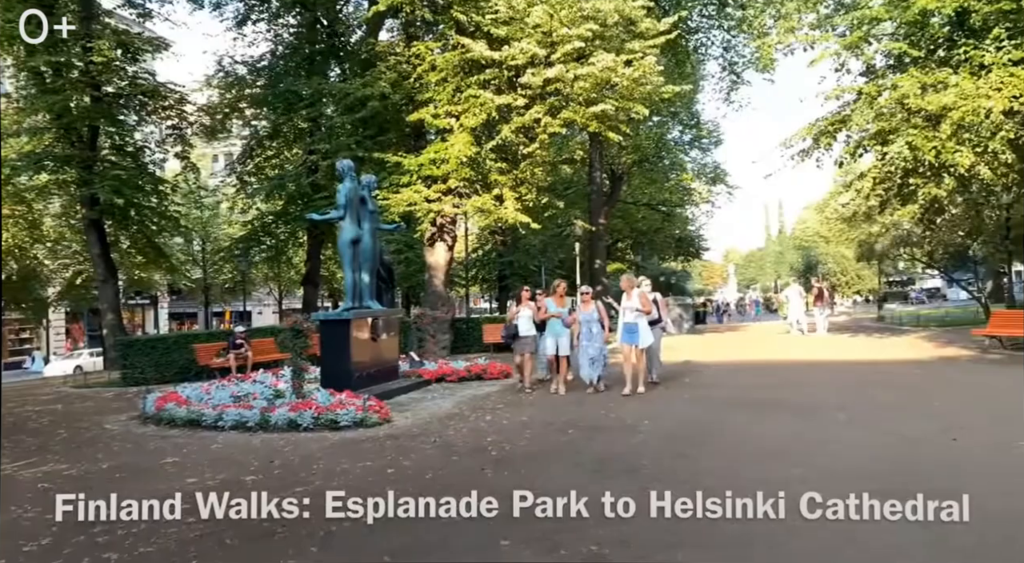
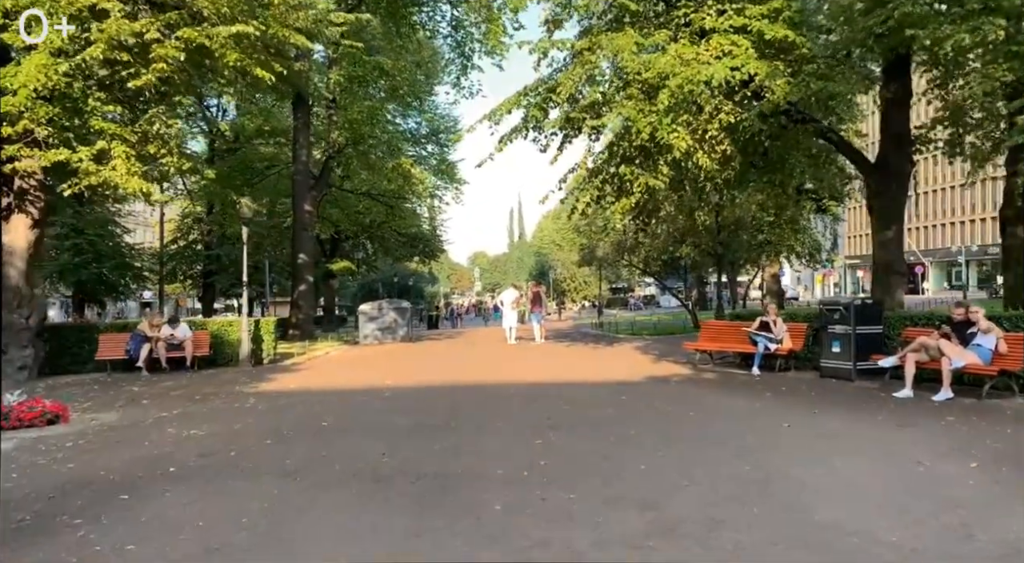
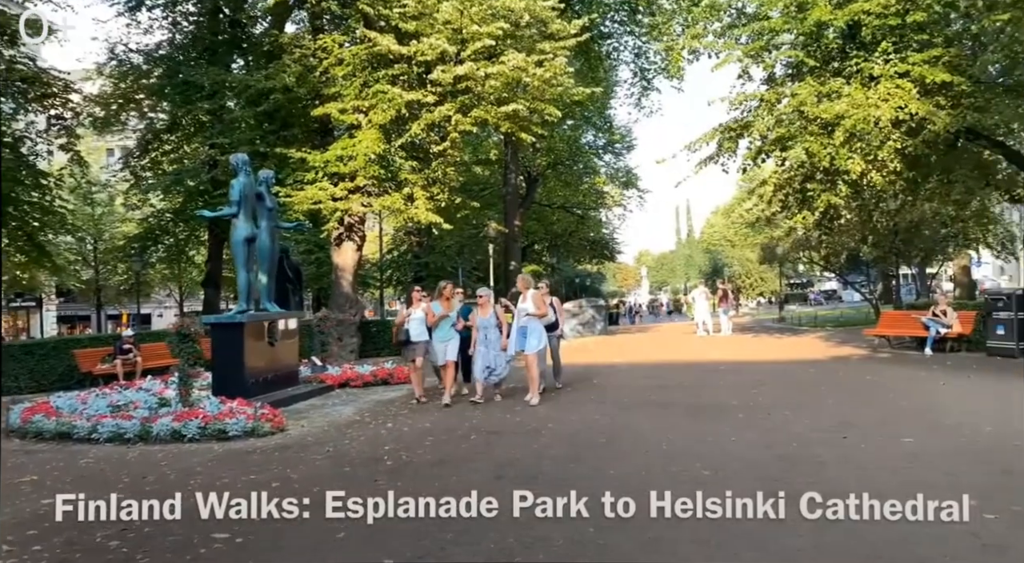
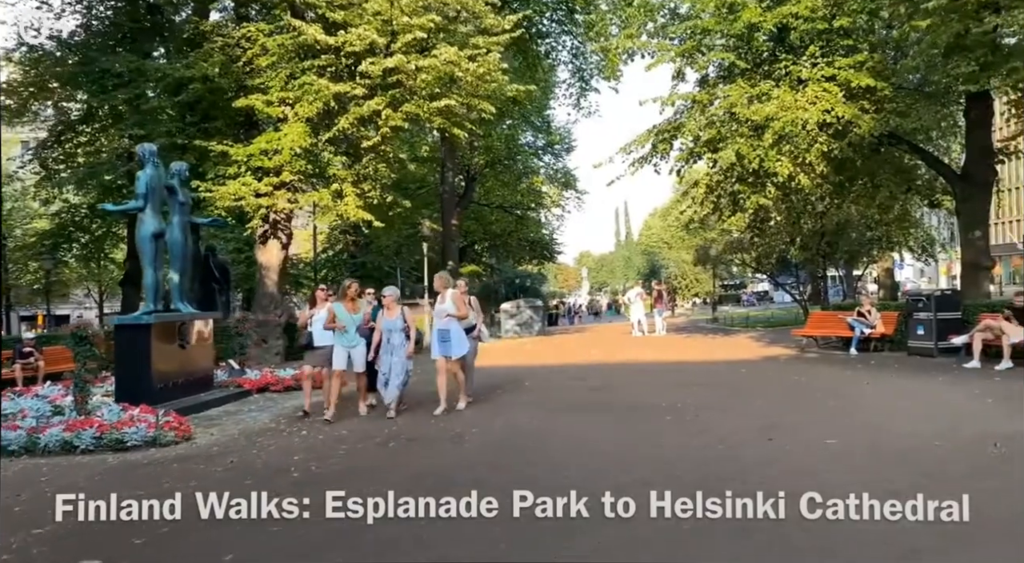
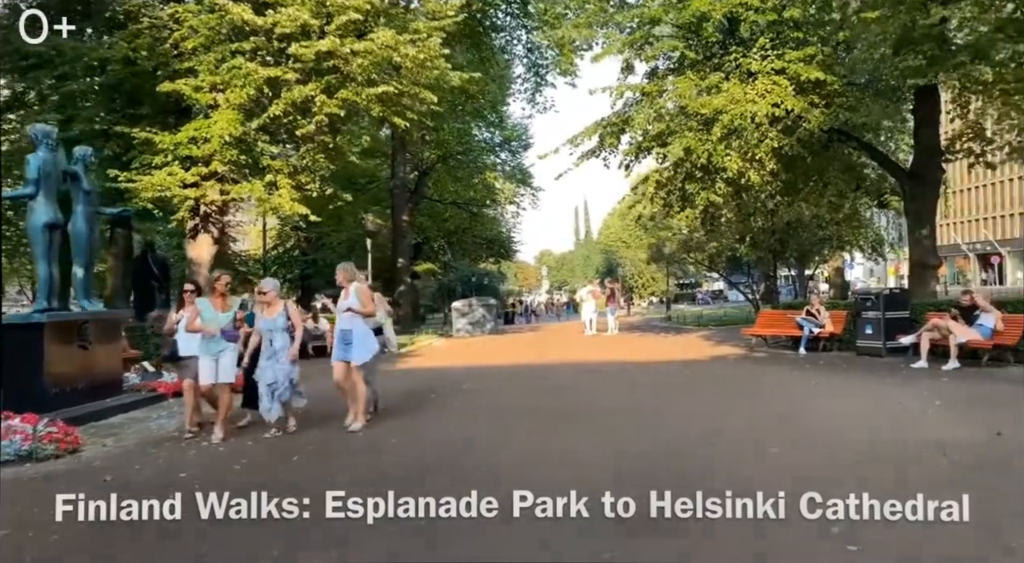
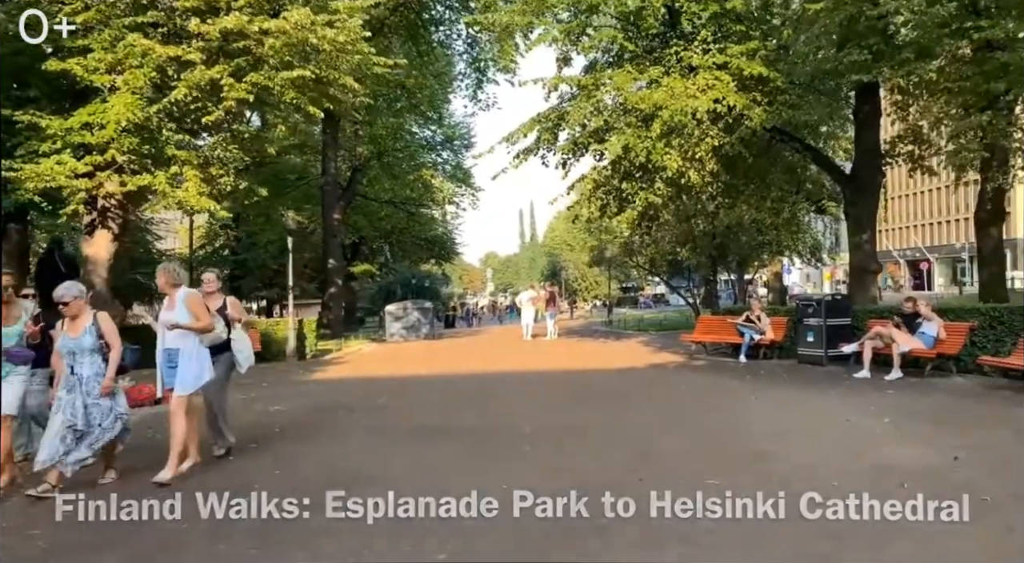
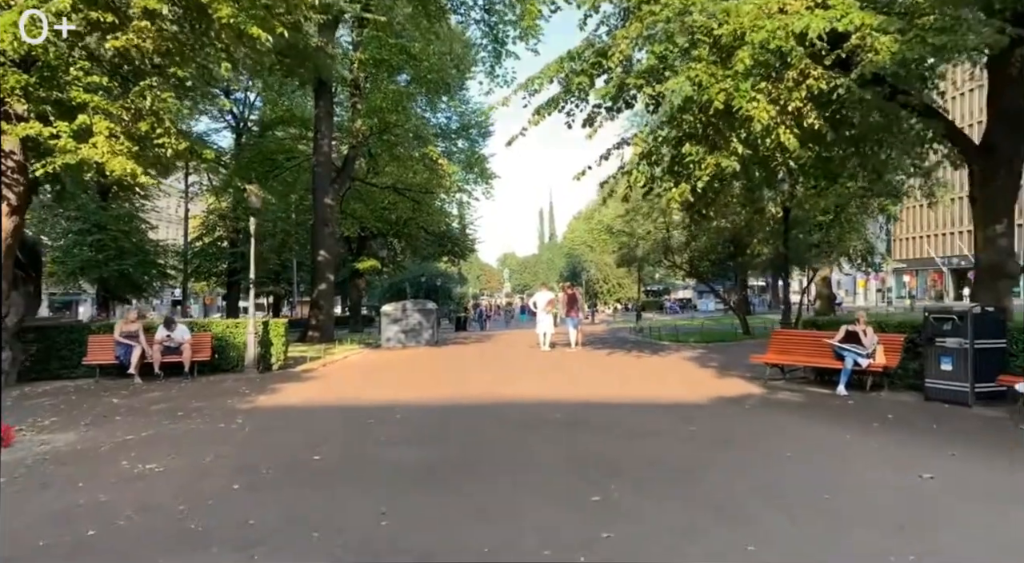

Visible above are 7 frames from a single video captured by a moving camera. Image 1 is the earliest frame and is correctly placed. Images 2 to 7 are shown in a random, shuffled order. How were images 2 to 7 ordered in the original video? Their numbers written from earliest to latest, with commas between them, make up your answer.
3, 4, 5, 6, 2, 7
